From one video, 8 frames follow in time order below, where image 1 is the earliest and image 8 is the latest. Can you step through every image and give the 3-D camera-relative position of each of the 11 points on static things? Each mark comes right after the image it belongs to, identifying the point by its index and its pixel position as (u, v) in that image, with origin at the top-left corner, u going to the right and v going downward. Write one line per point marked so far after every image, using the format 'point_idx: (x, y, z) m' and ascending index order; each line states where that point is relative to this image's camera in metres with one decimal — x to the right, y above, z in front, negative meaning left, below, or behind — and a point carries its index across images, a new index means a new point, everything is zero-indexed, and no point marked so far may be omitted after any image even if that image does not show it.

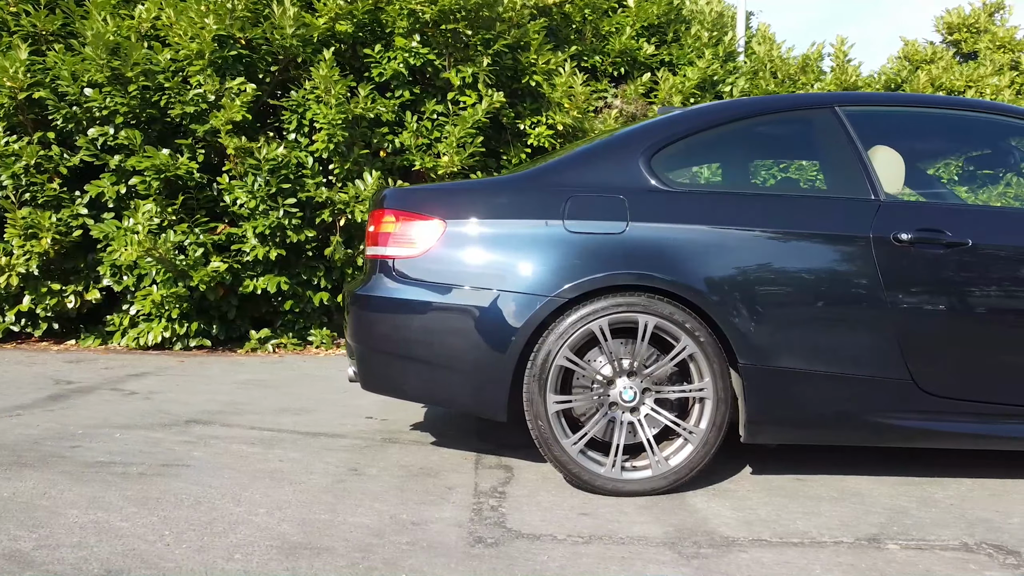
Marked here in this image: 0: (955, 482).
0: (+1.2, -0.5, +3.4) m
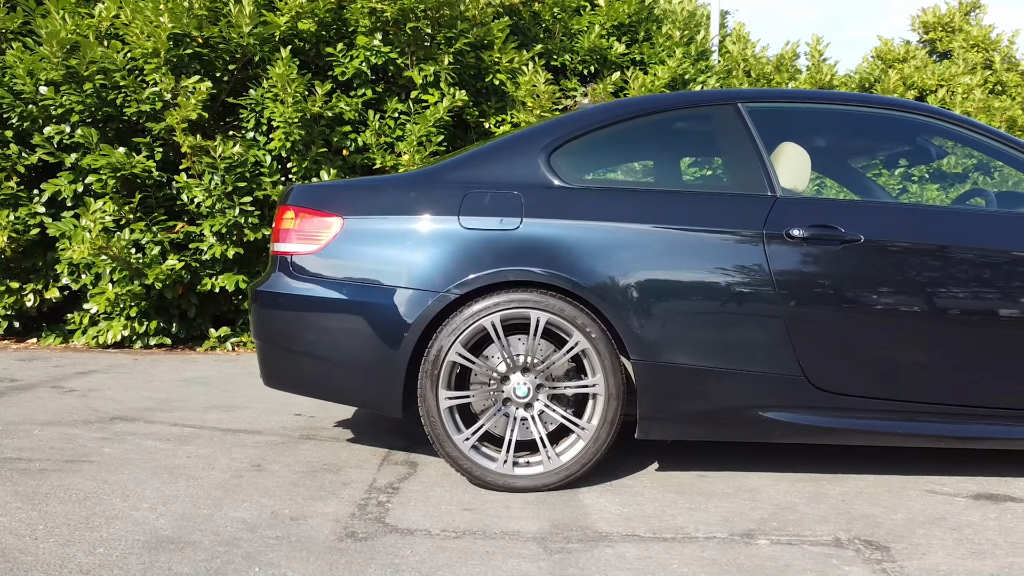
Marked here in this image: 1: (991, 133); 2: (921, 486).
0: (+1.0, -0.5, +3.4) m
1: (+1.3, +0.4, +3.5) m
2: (+1.1, -0.5, +3.3) m
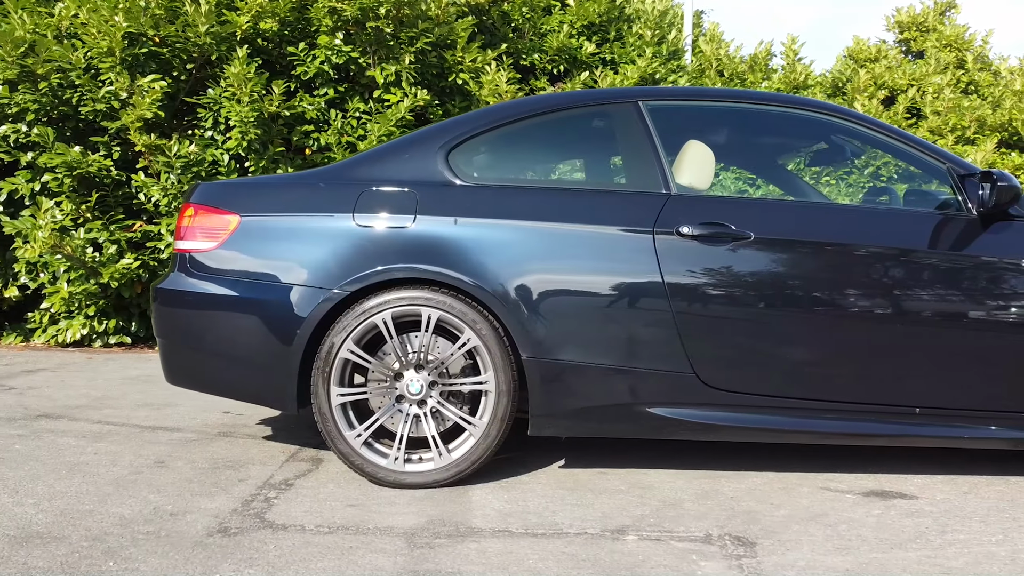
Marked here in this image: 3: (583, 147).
0: (+0.7, -0.5, +3.4) m
1: (+1.0, +0.4, +3.5) m
2: (+0.8, -0.5, +3.3) m
3: (+0.2, +0.4, +3.4) m
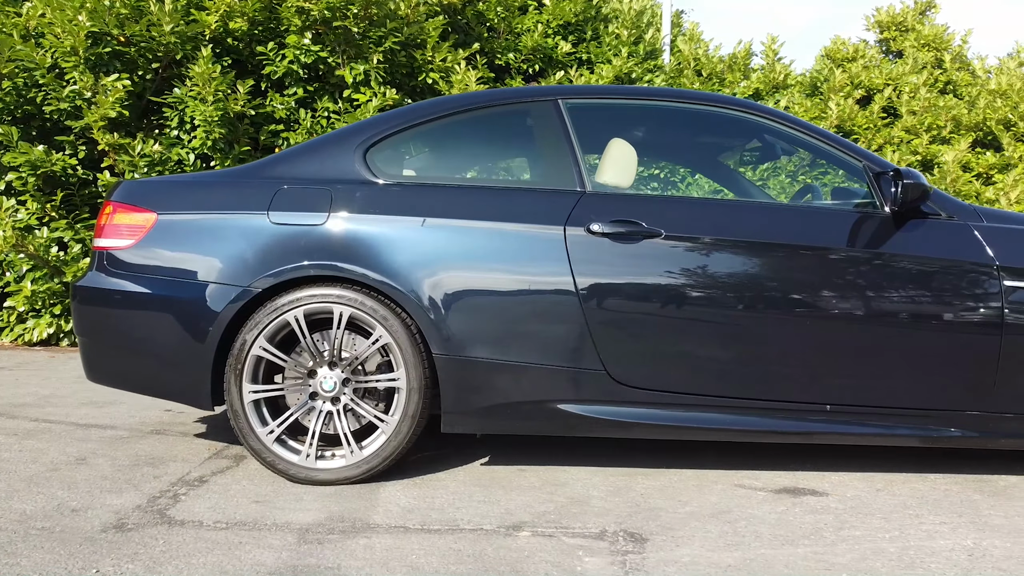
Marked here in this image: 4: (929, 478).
0: (+0.5, -0.5, +3.4) m
1: (+0.8, +0.5, +3.5) m
2: (+0.6, -0.5, +3.3) m
3: (0.0, +0.4, +3.4) m
4: (+1.2, -0.5, +3.4) m
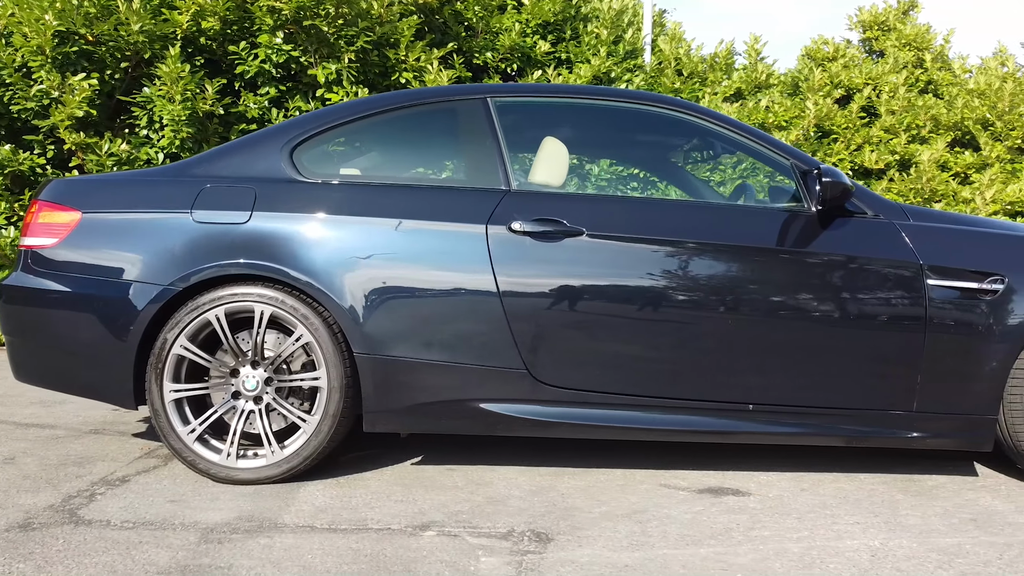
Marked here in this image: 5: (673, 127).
0: (+0.3, -0.5, +3.4) m
1: (+0.6, +0.5, +3.5) m
2: (+0.4, -0.5, +3.3) m
3: (-0.2, +0.4, +3.4) m
4: (+1.0, -0.5, +3.4) m
5: (+0.5, +0.5, +3.5) m
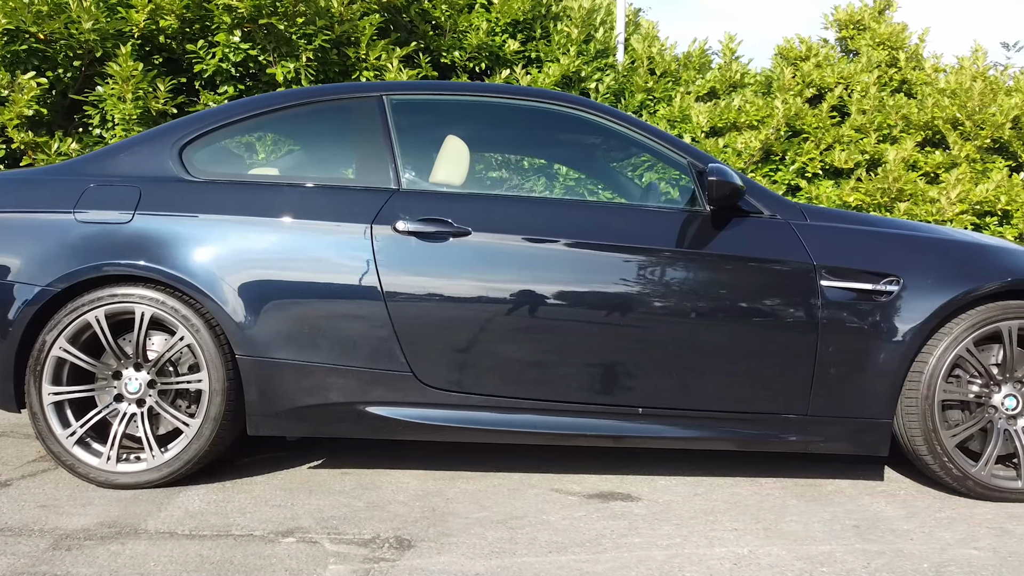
0: (0.0, -0.5, +3.3) m
1: (+0.3, +0.5, +3.4) m
2: (+0.1, -0.5, +3.3) m
3: (-0.5, +0.4, +3.3) m
4: (+0.7, -0.5, +3.3) m
5: (+0.2, +0.5, +3.4) m
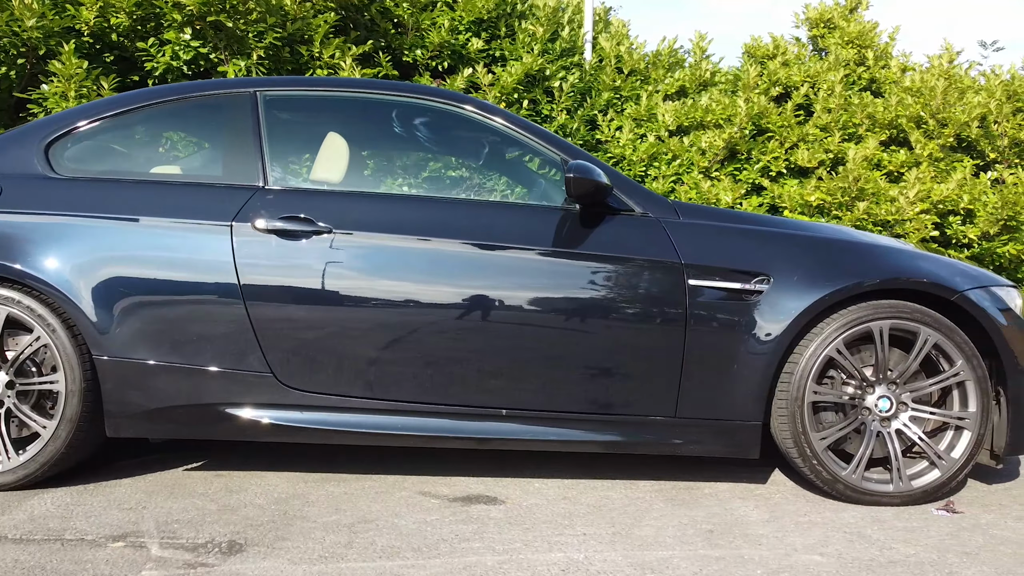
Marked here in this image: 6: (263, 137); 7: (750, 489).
0: (-0.4, -0.5, +3.3) m
1: (0.0, +0.5, +3.4) m
2: (-0.2, -0.5, +3.2) m
3: (-0.9, +0.4, +3.3) m
4: (+0.3, -0.5, +3.3) m
5: (-0.2, +0.5, +3.4) m
6: (-0.7, +0.4, +3.3) m
7: (+0.6, -0.5, +3.2) m
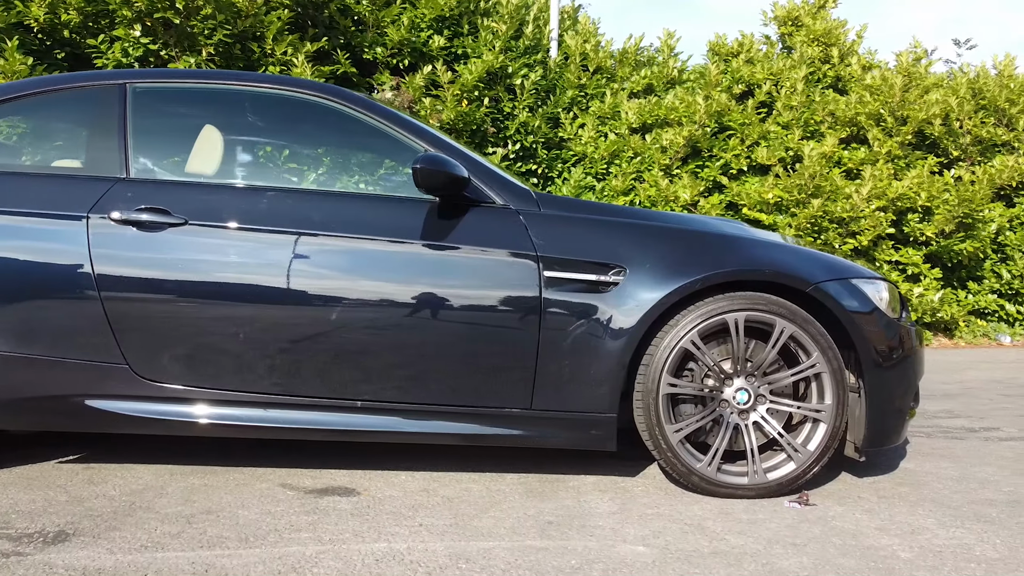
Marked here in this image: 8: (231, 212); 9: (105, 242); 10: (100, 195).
0: (-0.7, -0.5, +3.3) m
1: (-0.4, +0.5, +3.3) m
2: (-0.6, -0.5, +3.2) m
3: (-1.2, +0.4, +3.3) m
4: (0.0, -0.5, +3.3) m
5: (-0.5, +0.5, +3.4) m
6: (-1.0, +0.4, +3.3) m
7: (+0.3, -0.5, +3.2) m
8: (-0.7, +0.2, +3.1) m
9: (-1.0, +0.1, +3.0) m
10: (-1.0, +0.2, +3.1) m
